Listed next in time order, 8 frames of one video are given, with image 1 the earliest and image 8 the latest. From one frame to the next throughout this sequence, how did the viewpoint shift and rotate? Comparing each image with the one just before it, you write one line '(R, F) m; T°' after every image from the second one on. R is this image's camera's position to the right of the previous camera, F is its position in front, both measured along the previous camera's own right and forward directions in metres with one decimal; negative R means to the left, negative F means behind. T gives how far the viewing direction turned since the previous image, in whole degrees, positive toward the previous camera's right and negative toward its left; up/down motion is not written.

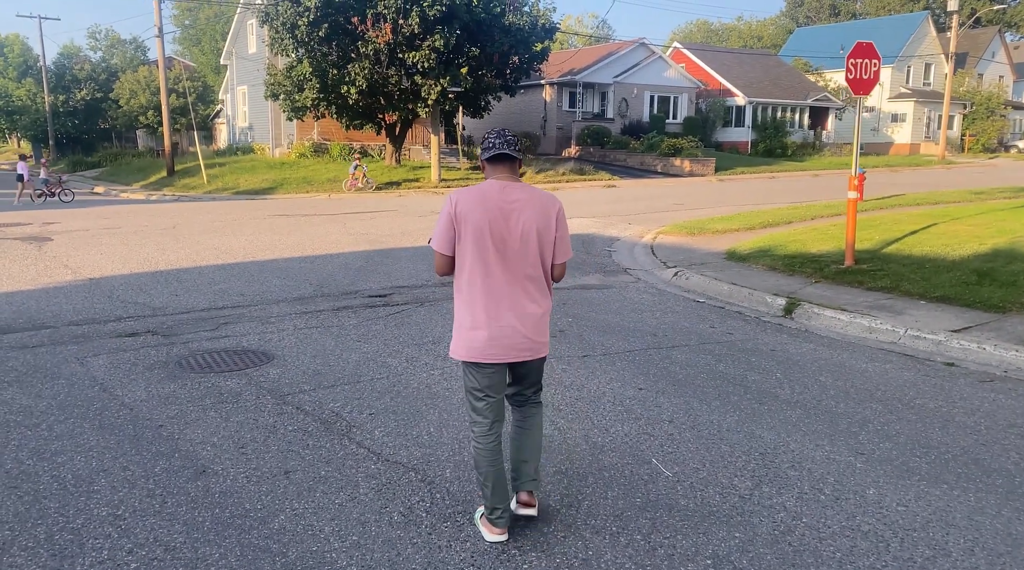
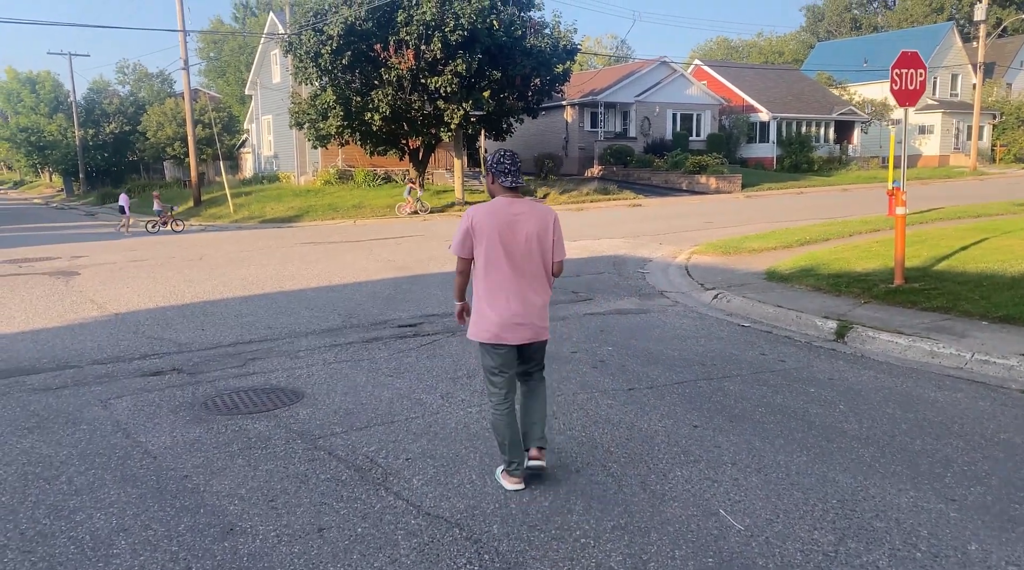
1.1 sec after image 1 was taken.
(-0.1, +0.4) m; -2°
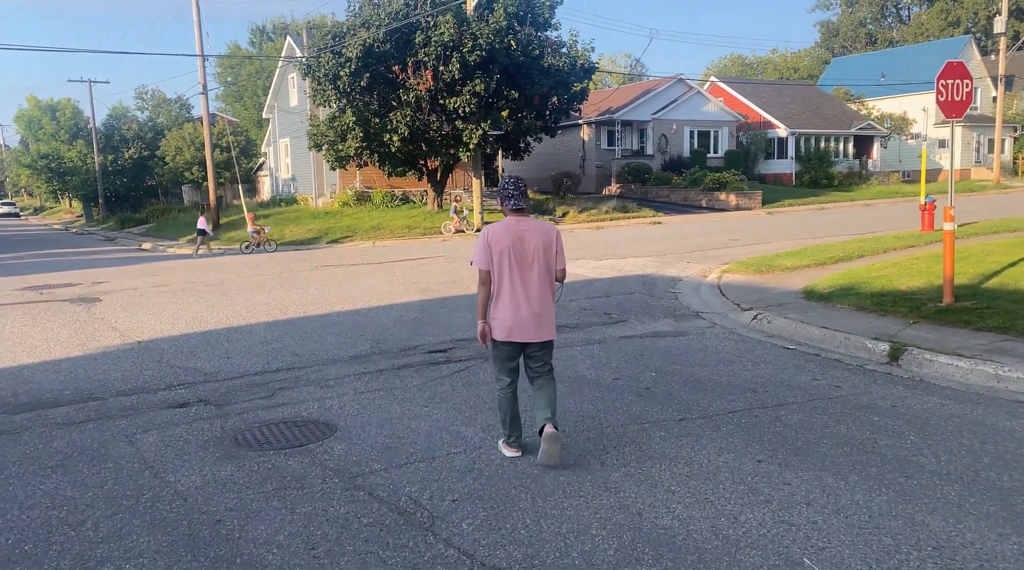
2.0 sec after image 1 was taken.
(-0.2, +0.3) m; -1°
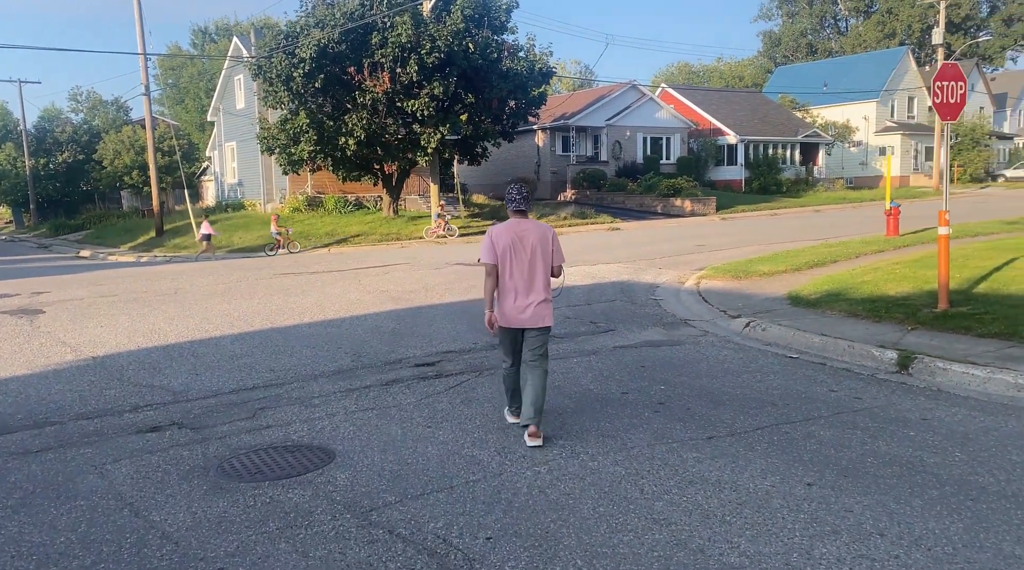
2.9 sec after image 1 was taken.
(-0.5, +0.5) m; +4°
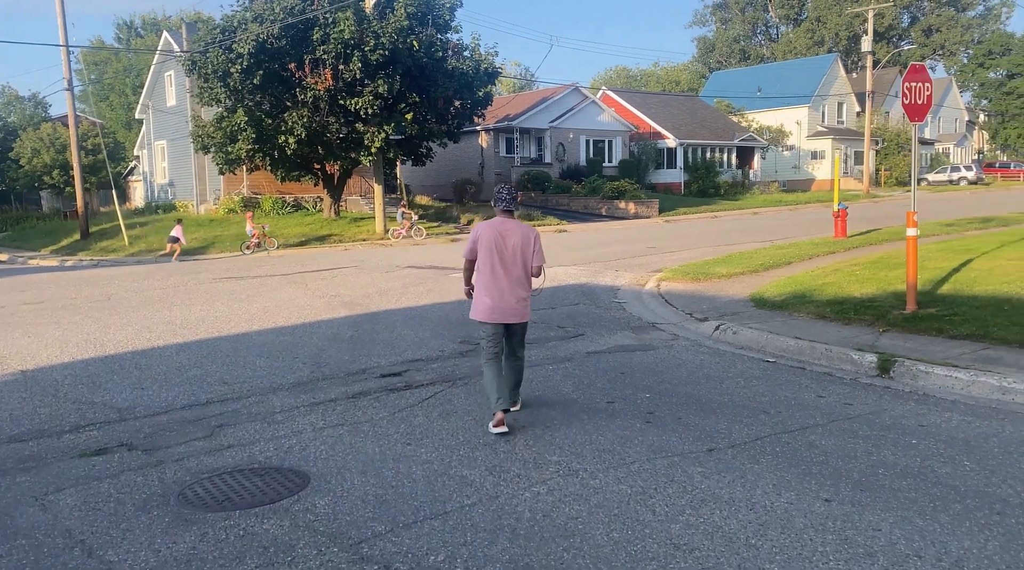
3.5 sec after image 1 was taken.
(-0.3, +0.4) m; +4°
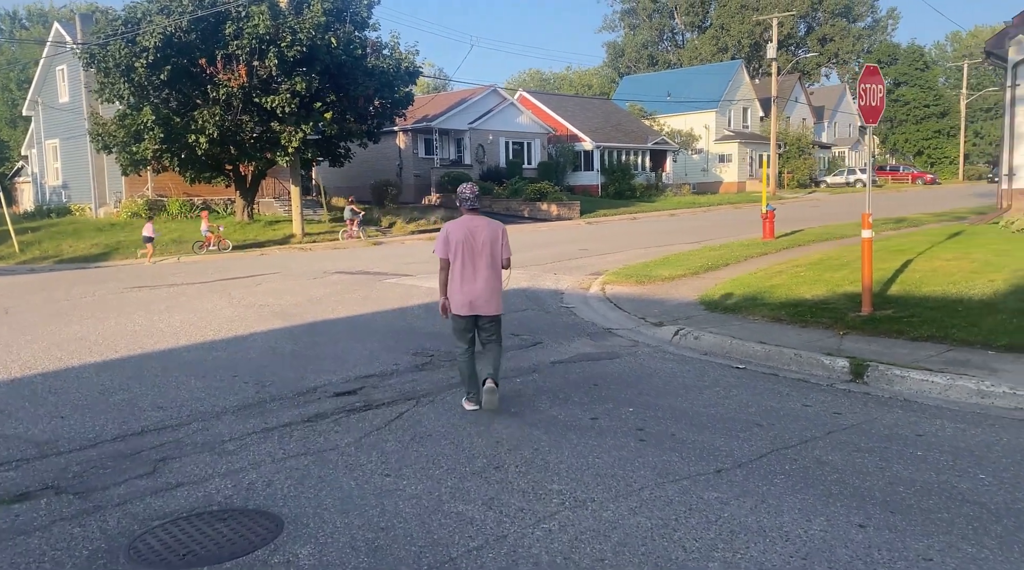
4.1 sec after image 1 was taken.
(-0.5, +0.5) m; +6°
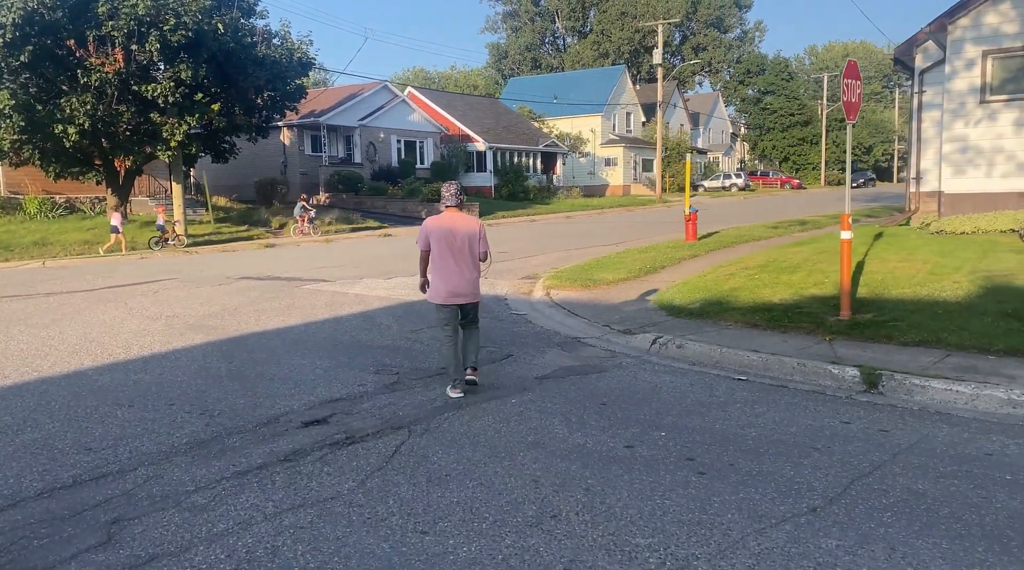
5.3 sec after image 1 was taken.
(-0.9, +1.0) m; +8°
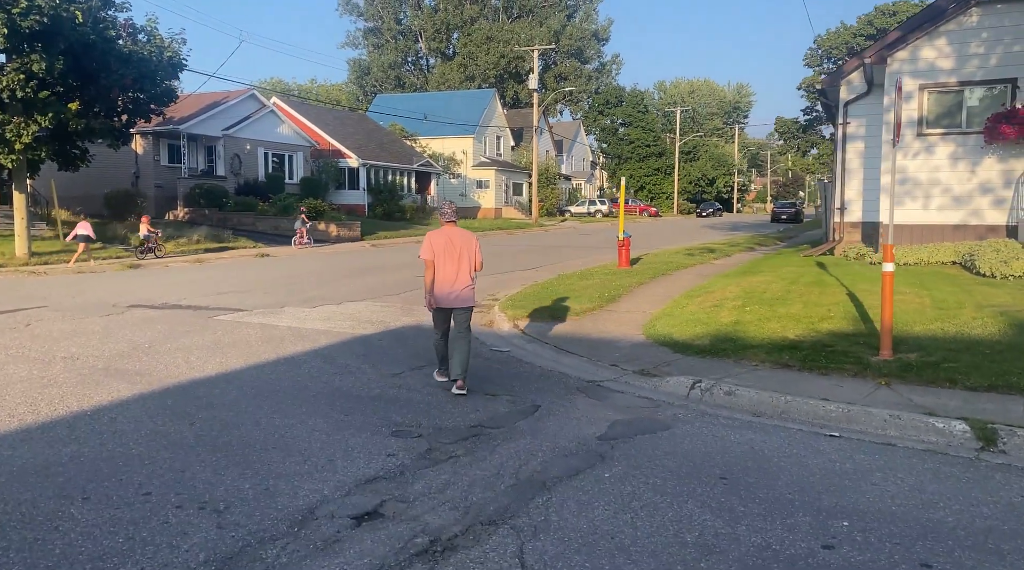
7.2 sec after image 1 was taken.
(-1.5, +1.6) m; +10°
